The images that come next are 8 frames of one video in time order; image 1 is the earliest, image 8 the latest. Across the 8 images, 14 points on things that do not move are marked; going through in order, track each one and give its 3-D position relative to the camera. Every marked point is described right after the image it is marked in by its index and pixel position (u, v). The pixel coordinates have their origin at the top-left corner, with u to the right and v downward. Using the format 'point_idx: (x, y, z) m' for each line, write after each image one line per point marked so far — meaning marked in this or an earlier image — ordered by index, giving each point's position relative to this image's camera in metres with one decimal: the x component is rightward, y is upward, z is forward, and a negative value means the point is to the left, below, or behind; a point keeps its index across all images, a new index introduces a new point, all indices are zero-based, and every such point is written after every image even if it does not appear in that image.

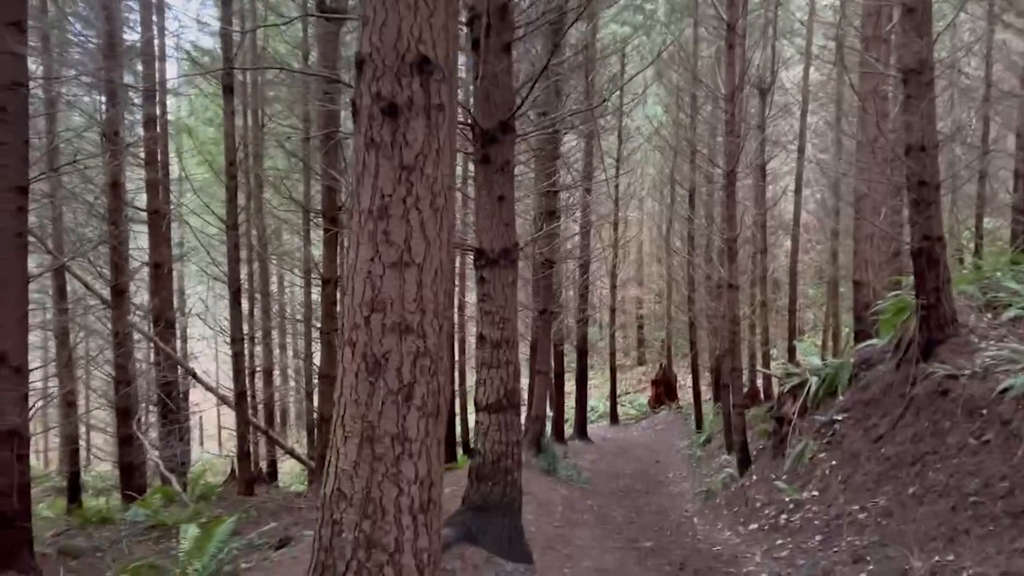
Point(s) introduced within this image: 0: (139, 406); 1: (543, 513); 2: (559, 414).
0: (-5.2, -1.6, +11.7) m
1: (+0.3, -1.9, +7.0) m
2: (+0.9, -2.2, +15.0) m
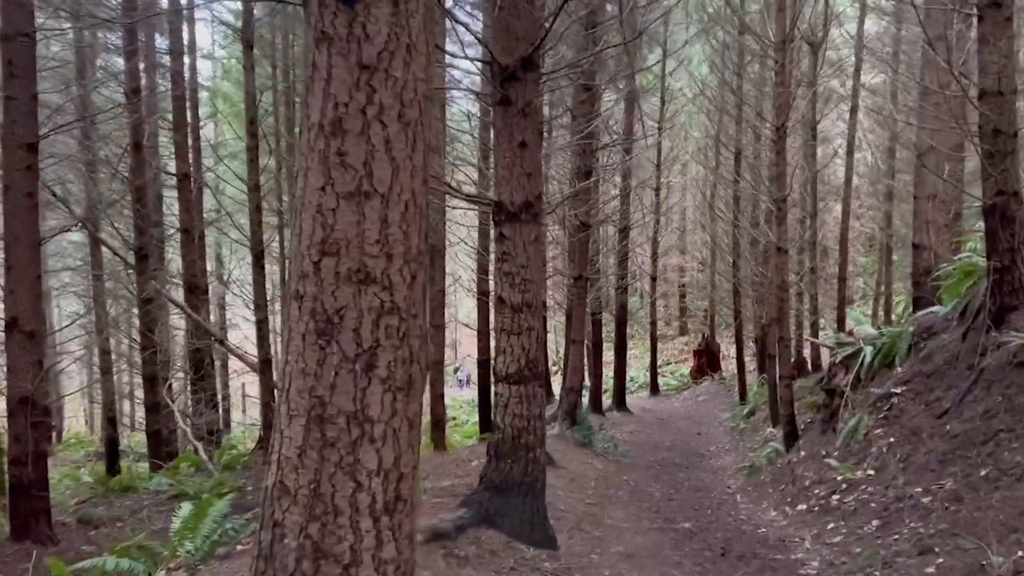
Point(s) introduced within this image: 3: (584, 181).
0: (-4.7, -1.2, +11.6) m
1: (+0.5, -1.6, +6.6) m
2: (+1.5, -1.7, +14.6) m
3: (+0.8, +1.3, +9.6) m
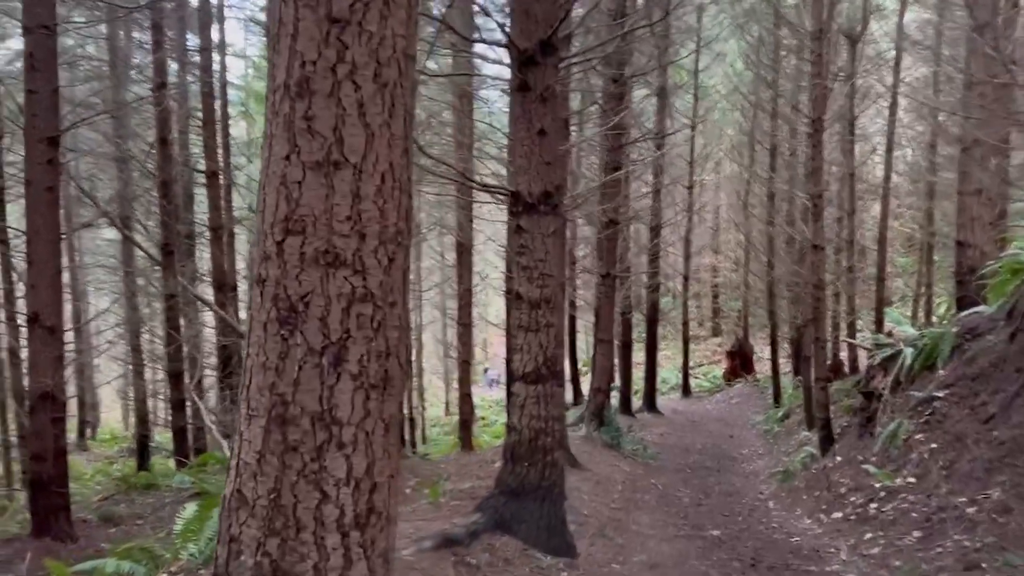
0: (-4.4, -1.1, +11.6) m
1: (+0.7, -1.5, +6.4) m
2: (+2.0, -1.6, +14.3) m
3: (+1.1, +1.3, +9.4) m
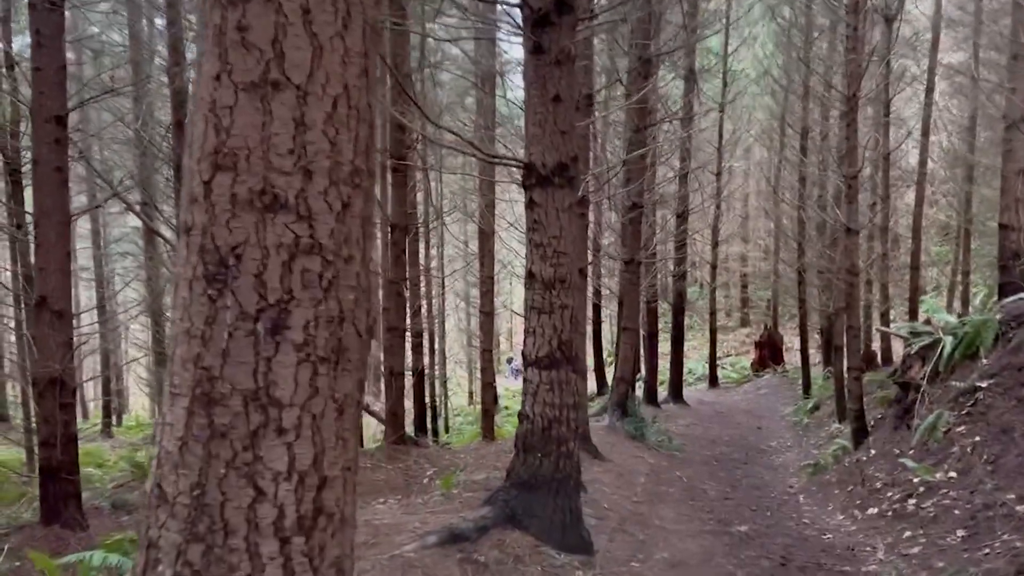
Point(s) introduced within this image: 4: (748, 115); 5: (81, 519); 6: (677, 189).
0: (-4.1, -0.9, +11.5) m
1: (+0.8, -1.4, +6.1) m
2: (+2.3, -1.4, +14.0) m
3: (+1.3, +1.4, +9.1) m
4: (+5.5, +4.1, +19.7) m
5: (-3.3, -1.8, +6.4) m
6: (+3.0, +1.8, +15.4) m
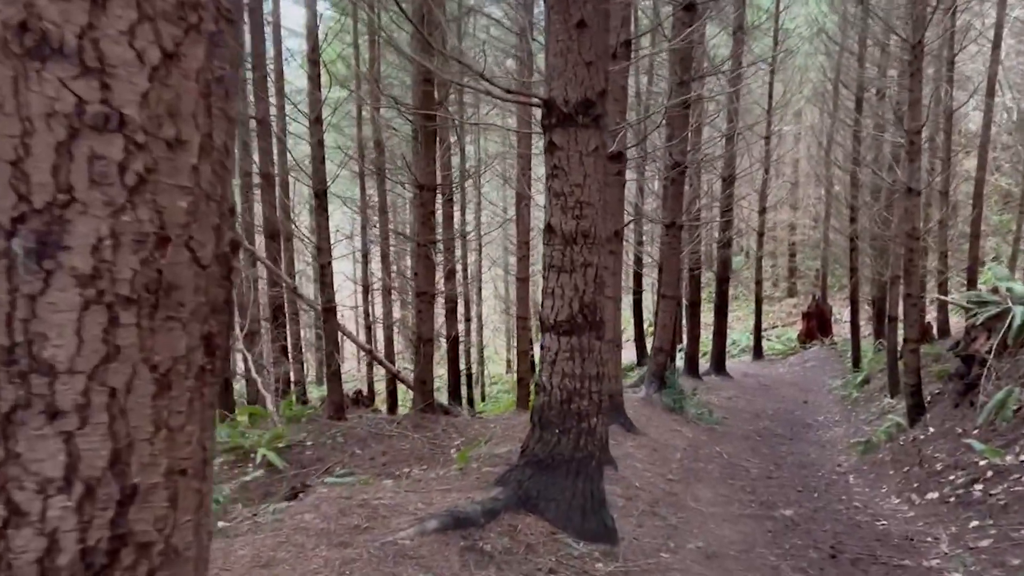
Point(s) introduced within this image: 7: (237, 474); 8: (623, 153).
0: (-3.6, -0.4, +11.3) m
1: (+1.0, -1.2, +5.7) m
2: (+2.9, -0.9, +13.5) m
3: (+1.7, +1.8, +8.5) m
4: (+6.4, +4.8, +18.8) m
5: (-3.1, -1.5, +6.2) m
6: (+3.7, +2.4, +14.8) m
7: (-2.2, -1.5, +6.8) m
8: (+0.8, +1.0, +6.4) m
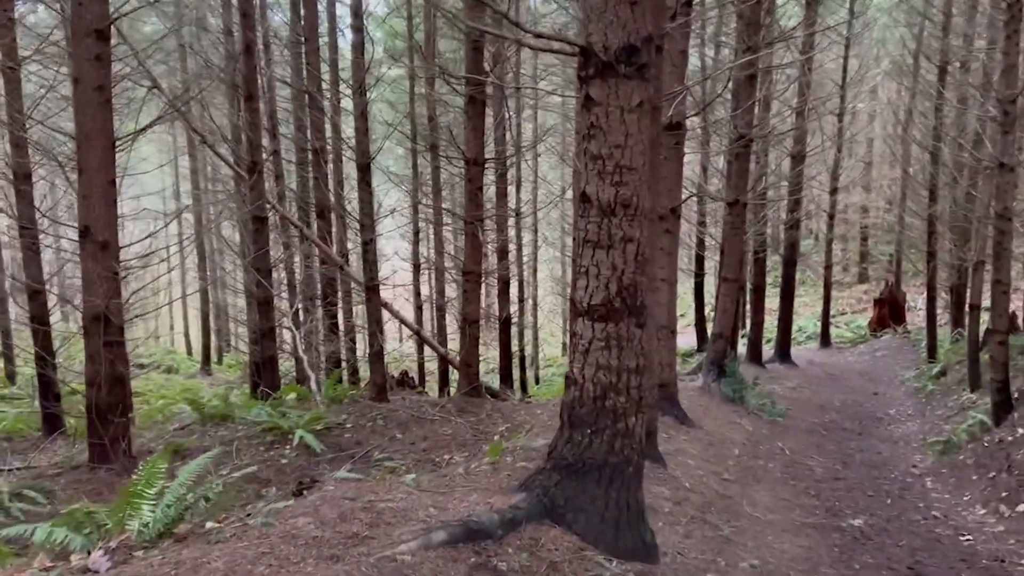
0: (-2.9, -0.1, +11.1) m
1: (+1.3, -1.1, +5.3) m
2: (+3.8, -0.7, +12.9) m
3: (+2.2, +1.9, +8.0) m
4: (+7.7, +5.1, +17.8) m
5: (-2.8, -1.3, +6.1) m
6: (+4.7, +2.7, +14.0) m
7: (-1.9, -1.3, +6.6) m
8: (+1.2, +1.2, +5.9) m
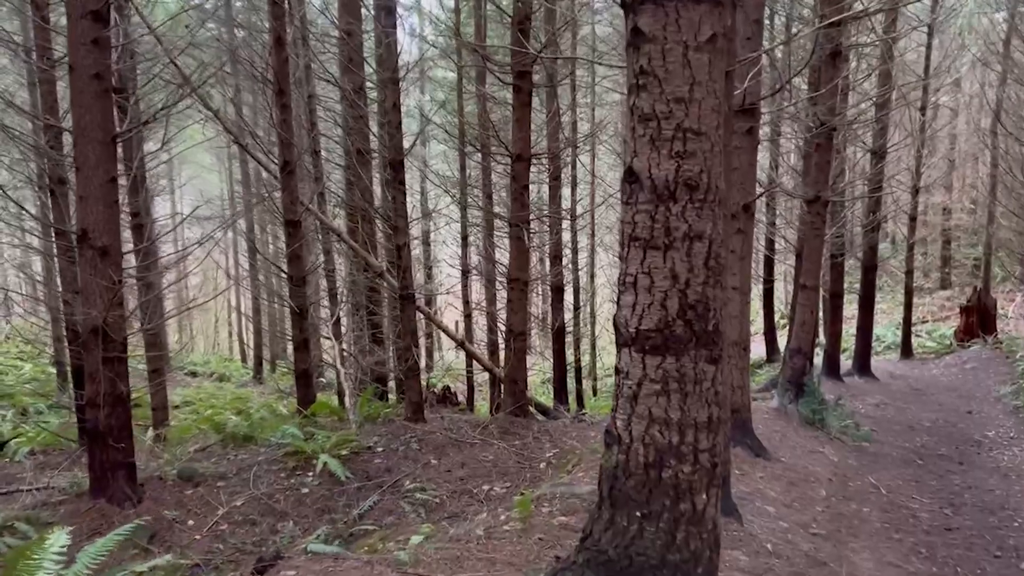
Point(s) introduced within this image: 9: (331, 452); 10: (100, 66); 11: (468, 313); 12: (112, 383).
0: (-2.2, -0.2, +10.5) m
1: (+1.5, -1.1, +4.4) m
2: (+4.6, -0.8, +11.8) m
3: (+2.6, +1.9, +7.0) m
4: (+8.8, +4.9, +16.4) m
5: (-2.5, -1.3, +5.5) m
6: (+5.6, +2.6, +12.9) m
7: (-1.6, -1.4, +6.0) m
8: (+1.5, +1.1, +5.1) m
9: (-1.4, -1.3, +6.4) m
10: (-2.5, +1.4, +5.1) m
11: (-0.7, -0.4, +12.3) m
12: (-2.5, -0.6, +5.3) m
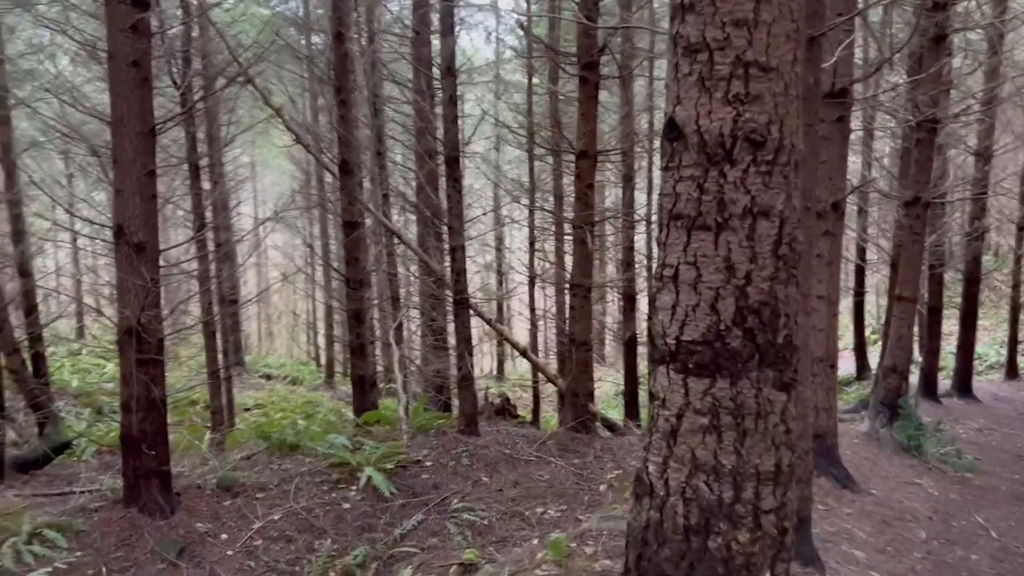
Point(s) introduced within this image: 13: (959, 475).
0: (-1.4, -0.3, +10.2) m
1: (+1.7, -1.2, +3.8) m
2: (+5.5, -0.9, +10.9) m
3: (+3.1, +1.8, +6.3) m
4: (+10.2, +4.7, +15.1) m
5: (-2.1, -1.3, +5.2) m
6: (+6.6, +2.4, +11.9) m
7: (-1.2, -1.4, +5.6) m
8: (+1.8, +1.1, +4.5) m
9: (-1.0, -1.3, +6.1) m
10: (-2.2, +1.4, +4.9) m
11: (+0.3, -0.5, +11.9) m
12: (-2.2, -0.6, +5.1) m
13: (+3.5, -1.5, +6.6) m
